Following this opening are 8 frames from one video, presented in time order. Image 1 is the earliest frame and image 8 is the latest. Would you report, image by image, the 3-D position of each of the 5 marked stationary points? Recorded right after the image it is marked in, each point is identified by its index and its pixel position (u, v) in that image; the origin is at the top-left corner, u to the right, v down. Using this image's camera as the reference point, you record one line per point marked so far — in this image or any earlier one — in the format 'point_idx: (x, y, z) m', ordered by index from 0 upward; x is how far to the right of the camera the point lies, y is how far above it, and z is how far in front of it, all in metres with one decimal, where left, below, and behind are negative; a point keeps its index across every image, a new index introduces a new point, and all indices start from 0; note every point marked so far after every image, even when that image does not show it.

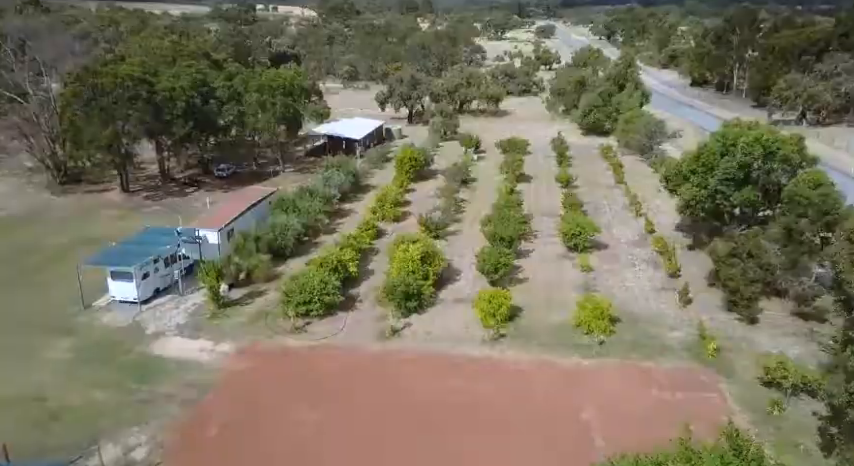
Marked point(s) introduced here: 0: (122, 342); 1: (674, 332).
0: (-8.4, -3.0, +18.4) m
1: (+6.8, -2.7, +18.4) m
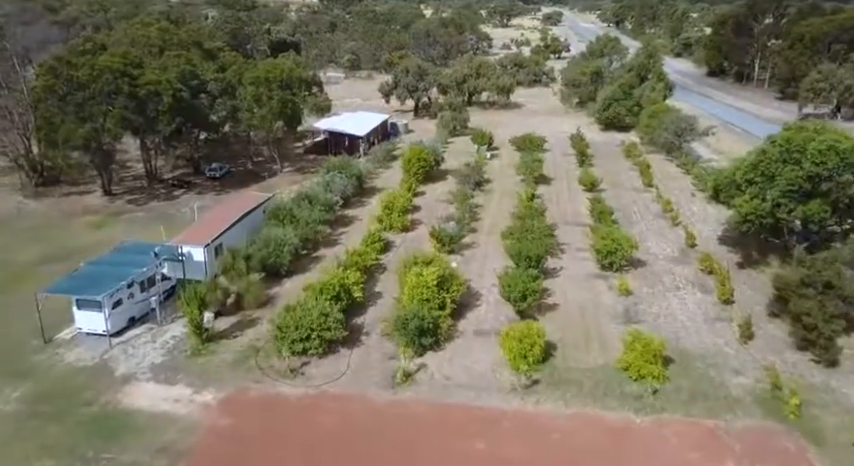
0: (-8.0, -3.6, +15.5) m
1: (+7.3, -3.4, +15.5) m
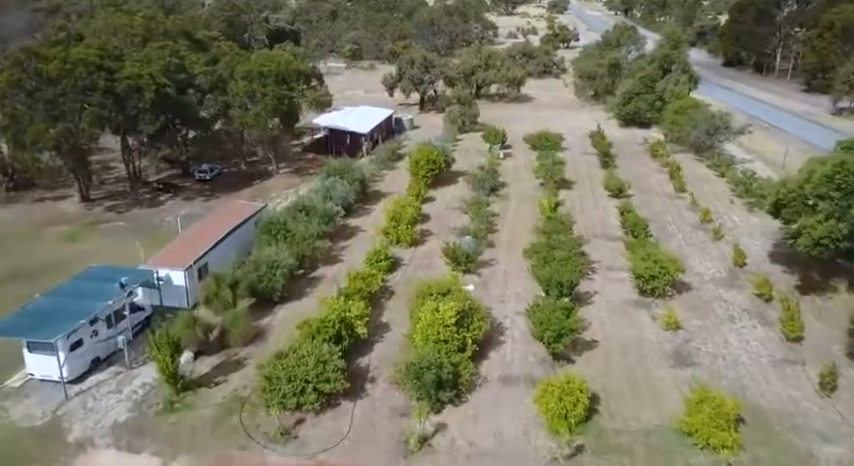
0: (-7.6, -4.3, +12.7) m
1: (+7.6, -4.1, +12.6) m
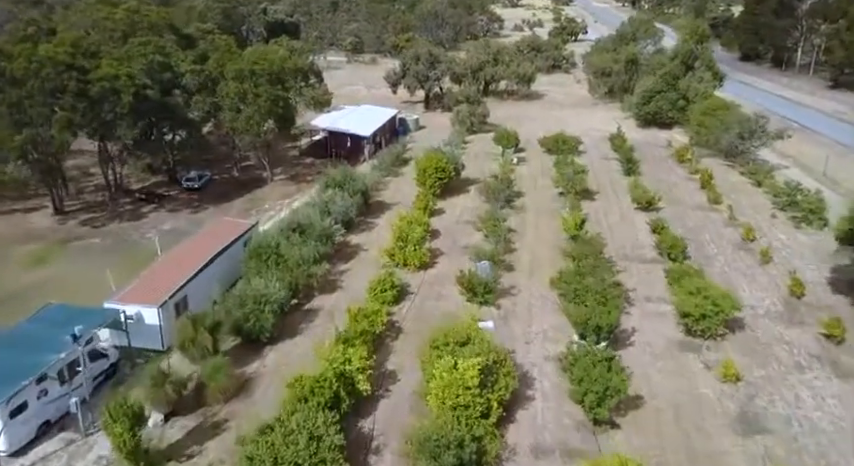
0: (-7.3, -5.1, +10.2) m
1: (+7.9, -4.9, +10.0) m
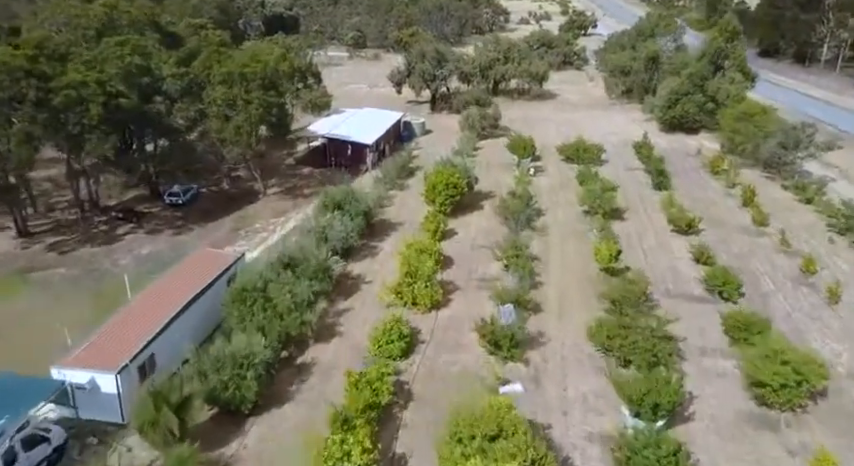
0: (-7.0, -6.1, +7.3) m
1: (+8.3, -5.9, +7.2) m
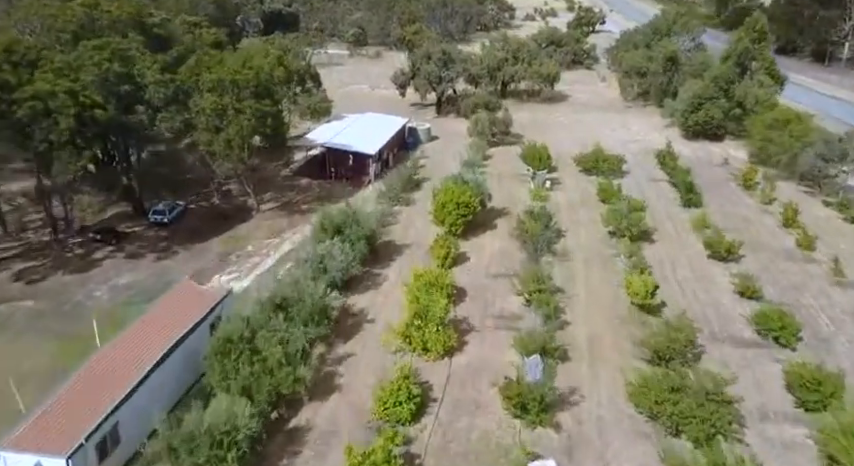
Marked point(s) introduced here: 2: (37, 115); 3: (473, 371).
0: (-6.7, -7.0, +5.1) m
1: (+8.5, -6.8, +4.9) m
2: (-10.7, +3.2, +18.3) m
3: (+1.0, -3.1, +15.0) m
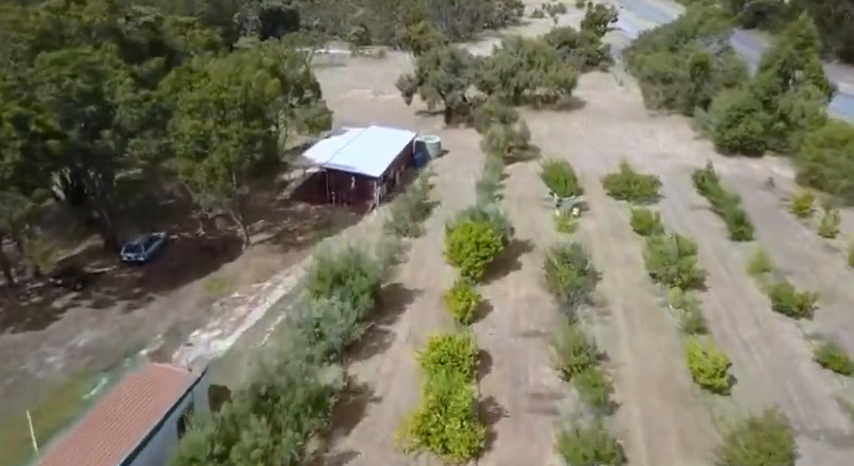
0: (-6.4, -8.4, +2.1) m
1: (+8.9, -8.3, +1.9) m
2: (-10.3, +1.9, +15.2) m
3: (+1.4, -4.5, +11.9) m
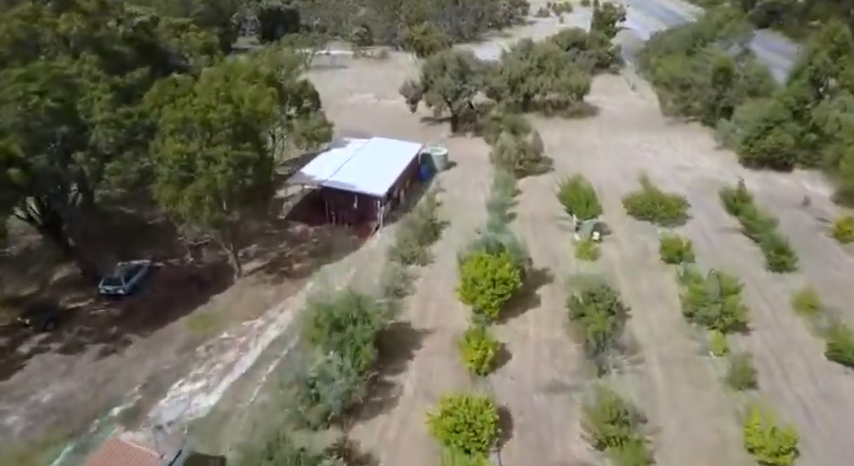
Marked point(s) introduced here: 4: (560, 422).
0: (-6.1, -9.4, +0.2) m
1: (+9.1, -9.2, -0.1) m
2: (-10.0, +1.0, +13.3) m
3: (+1.7, -5.4, +10.0) m
4: (+2.7, -3.9, +13.7) m
